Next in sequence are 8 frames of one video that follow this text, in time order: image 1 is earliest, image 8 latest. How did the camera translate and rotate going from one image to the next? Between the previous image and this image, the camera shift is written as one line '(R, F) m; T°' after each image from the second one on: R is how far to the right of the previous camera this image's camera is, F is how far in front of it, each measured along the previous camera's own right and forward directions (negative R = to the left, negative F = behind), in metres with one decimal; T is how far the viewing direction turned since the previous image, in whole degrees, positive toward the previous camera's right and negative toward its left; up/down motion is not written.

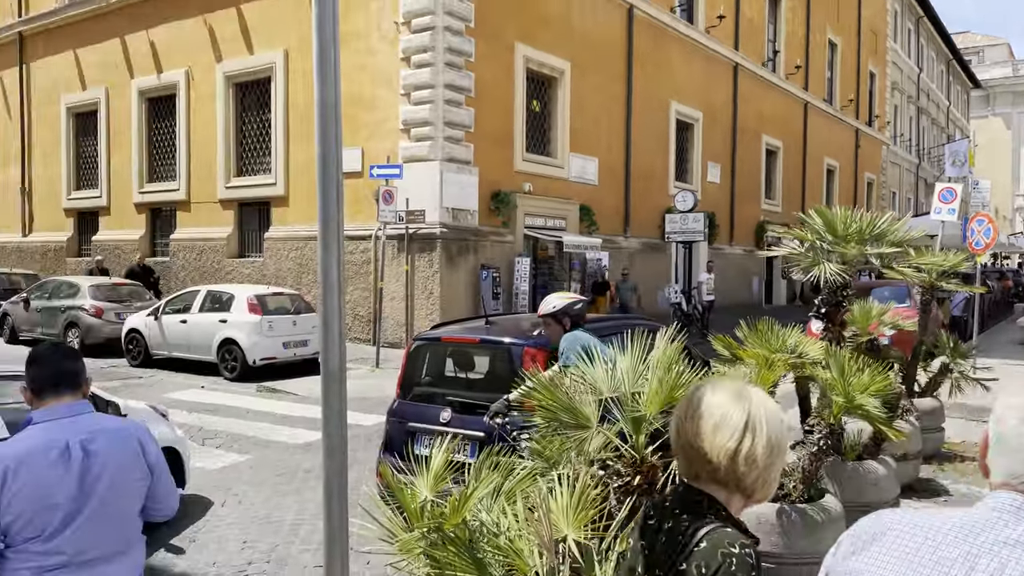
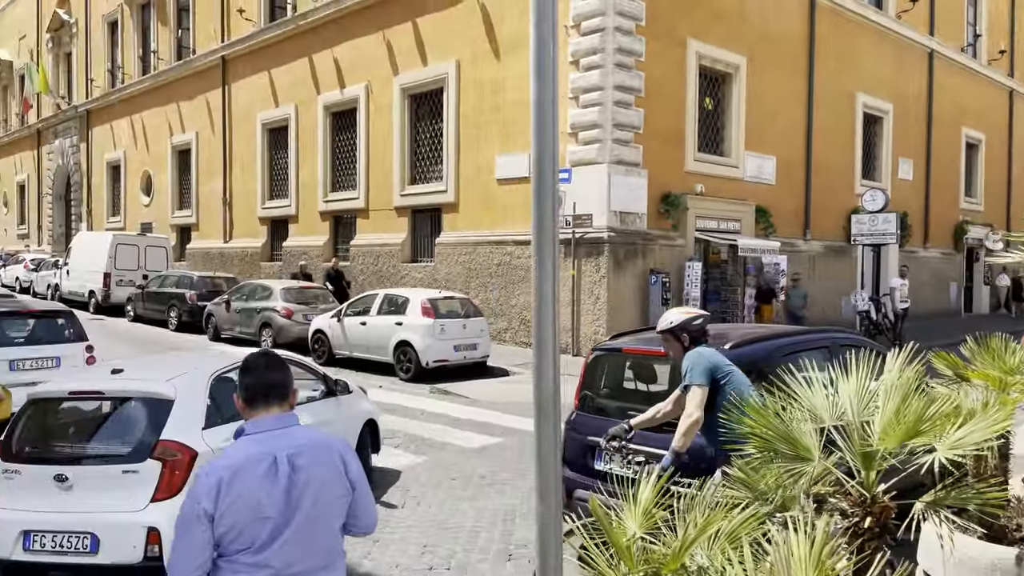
(-0.2, +0.2) m; -12°
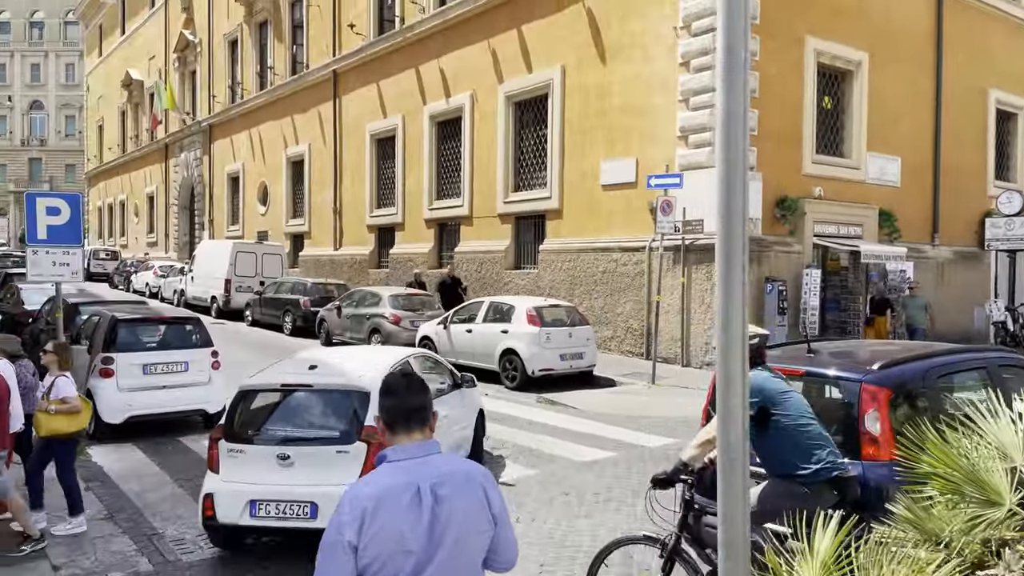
(-0.2, +0.1) m; -7°
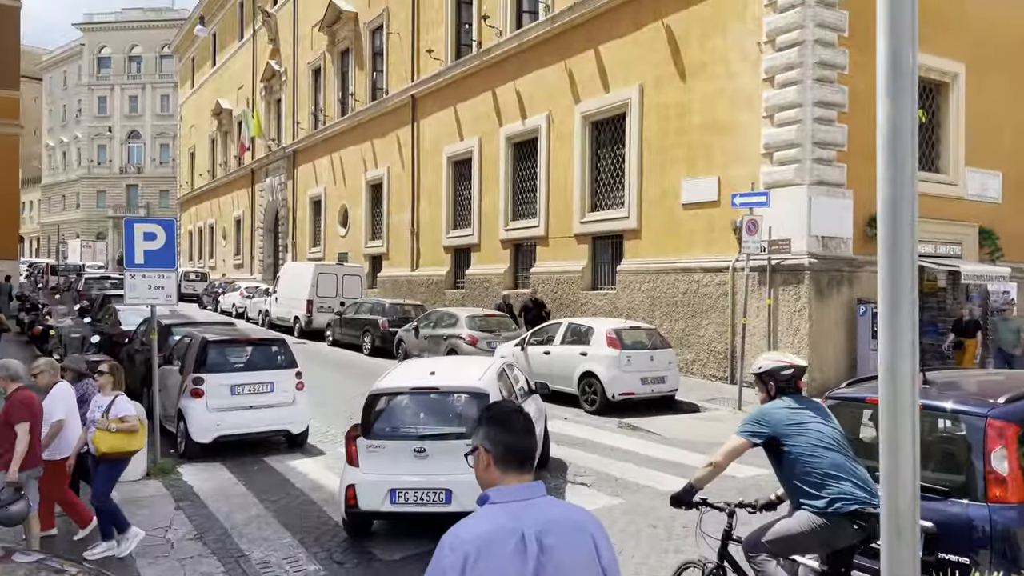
(-0.1, +0.1) m; -5°
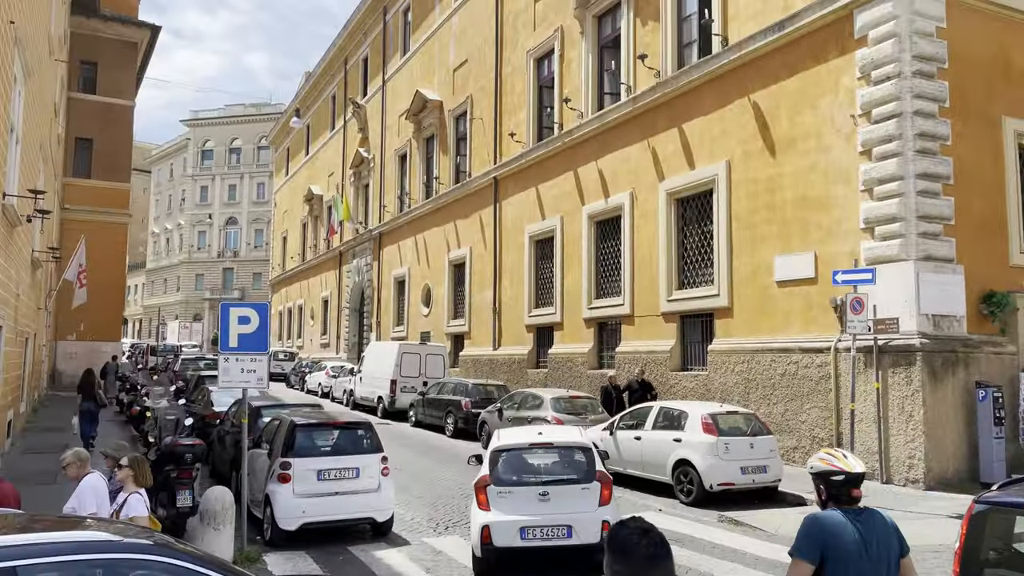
(-0.1, +0.2) m; -6°
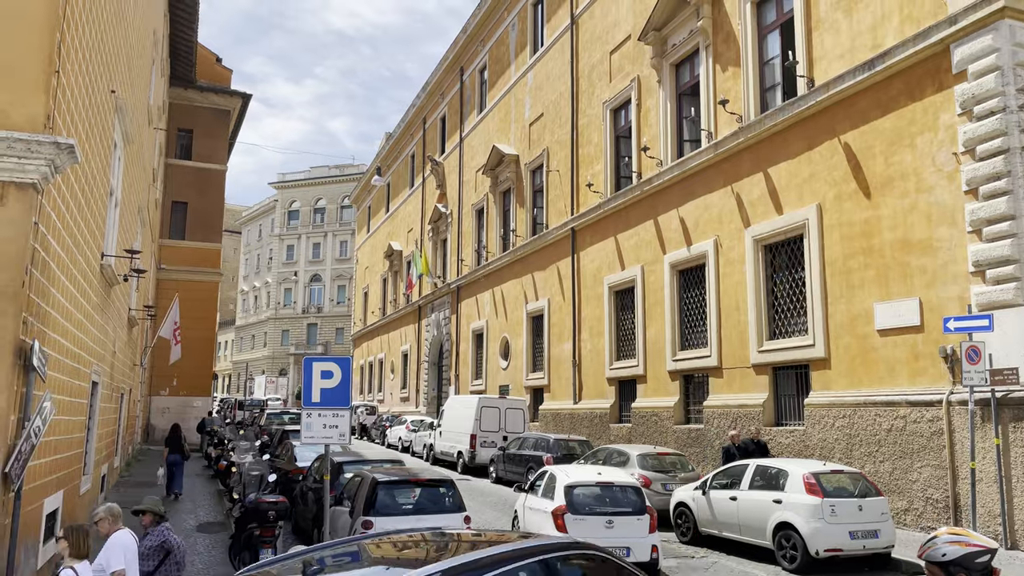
(-0.1, +0.3) m; -6°
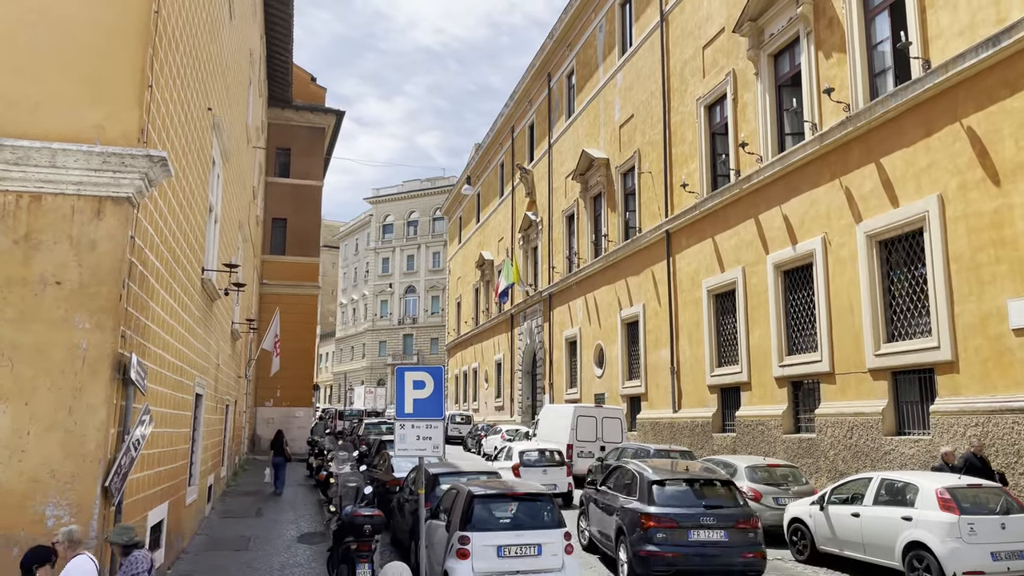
(-0.1, +0.4) m; -7°
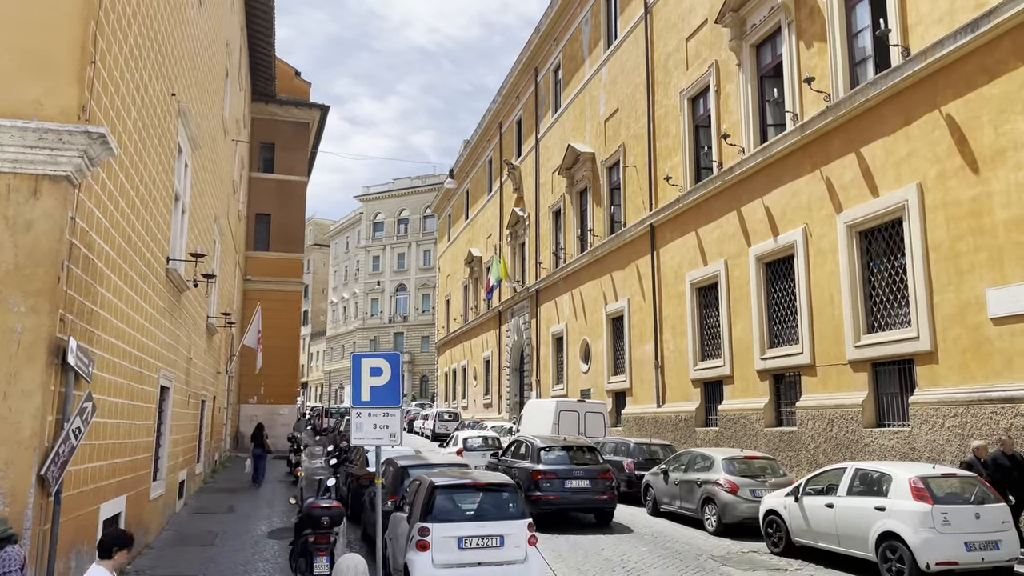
(+0.3, +0.2) m; 0°
